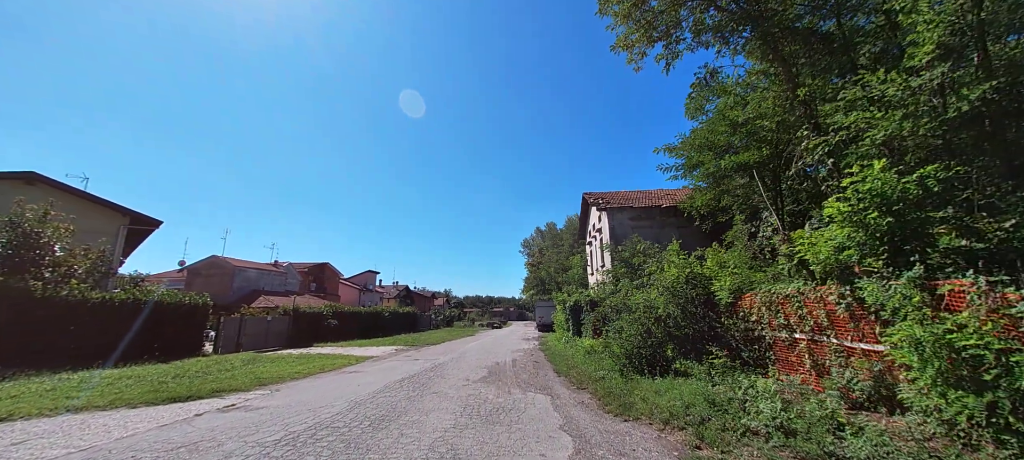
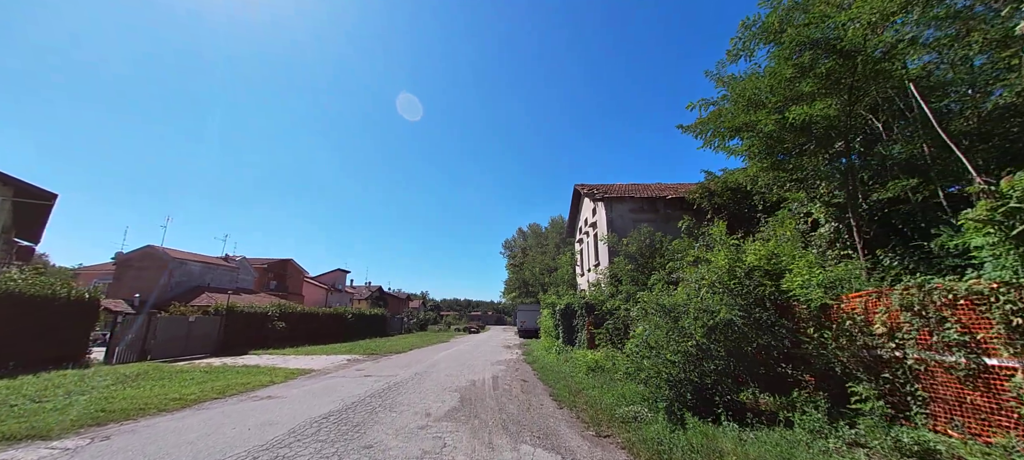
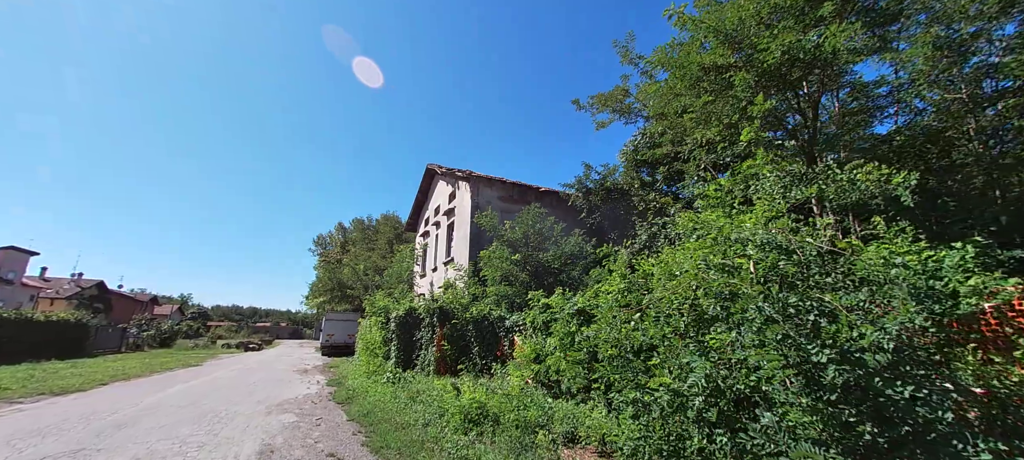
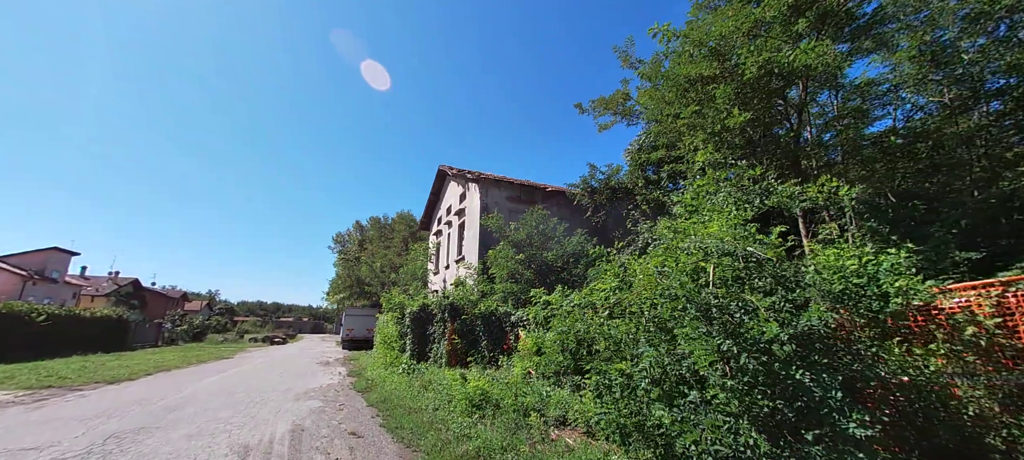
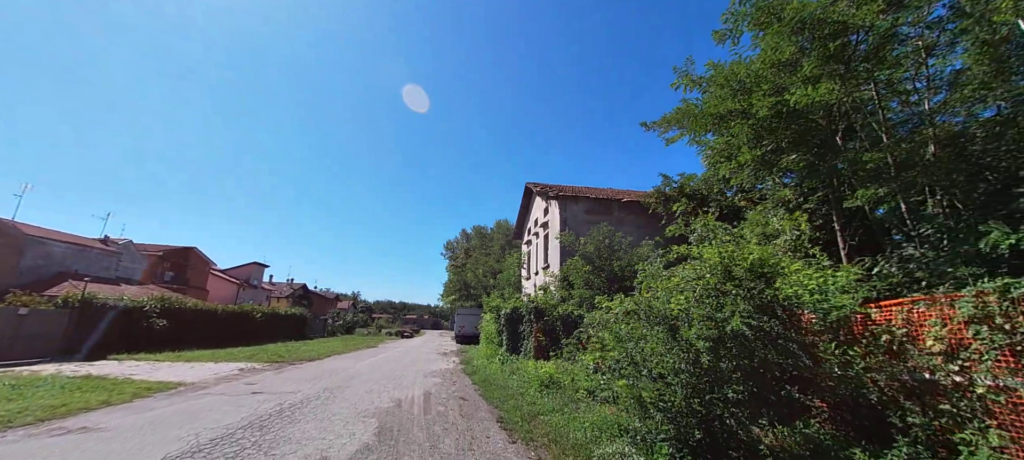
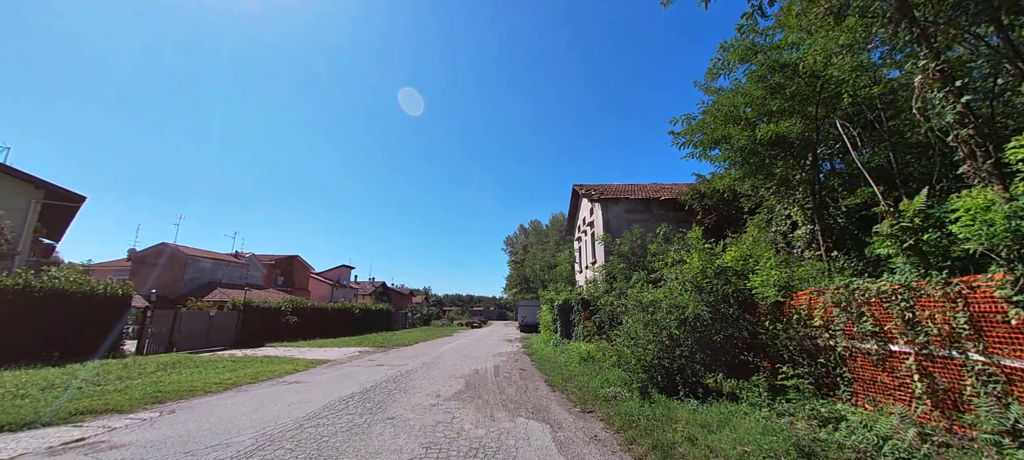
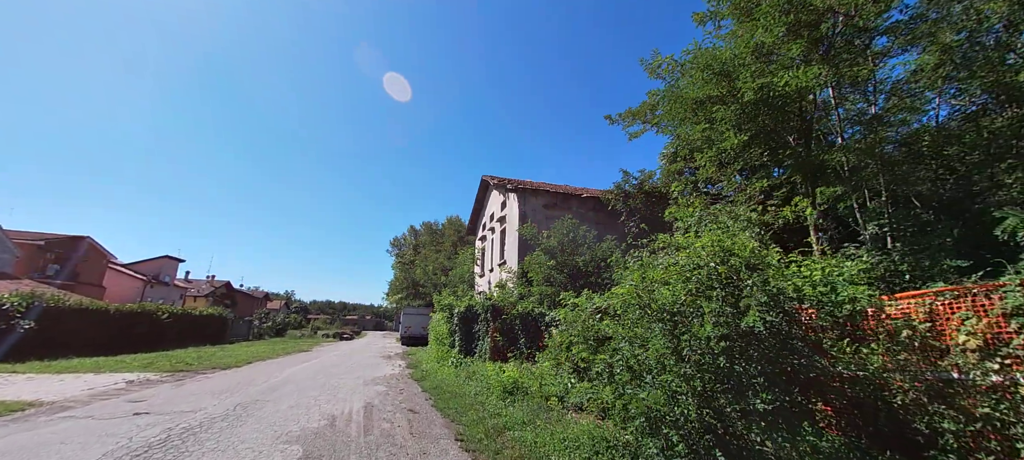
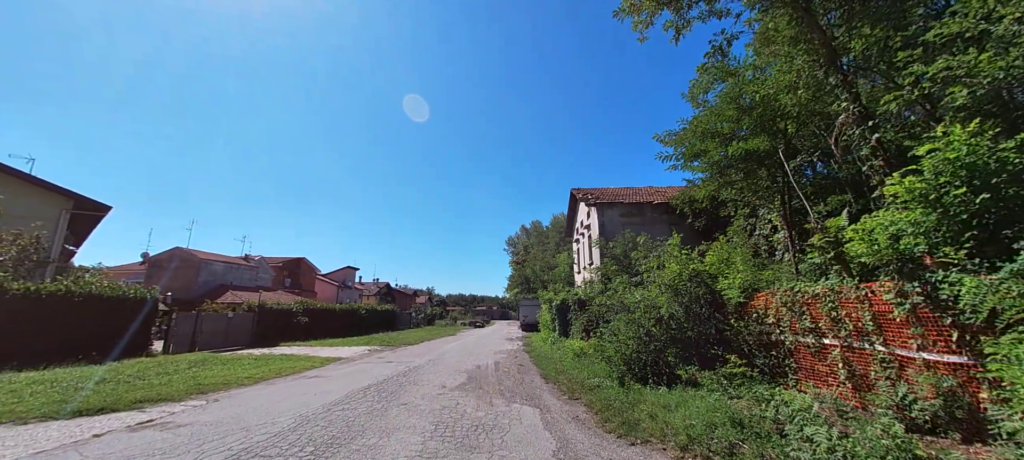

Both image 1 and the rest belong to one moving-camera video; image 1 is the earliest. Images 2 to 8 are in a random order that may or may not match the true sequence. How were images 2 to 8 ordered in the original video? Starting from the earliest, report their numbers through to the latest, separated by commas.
8, 6, 2, 5, 7, 4, 3
